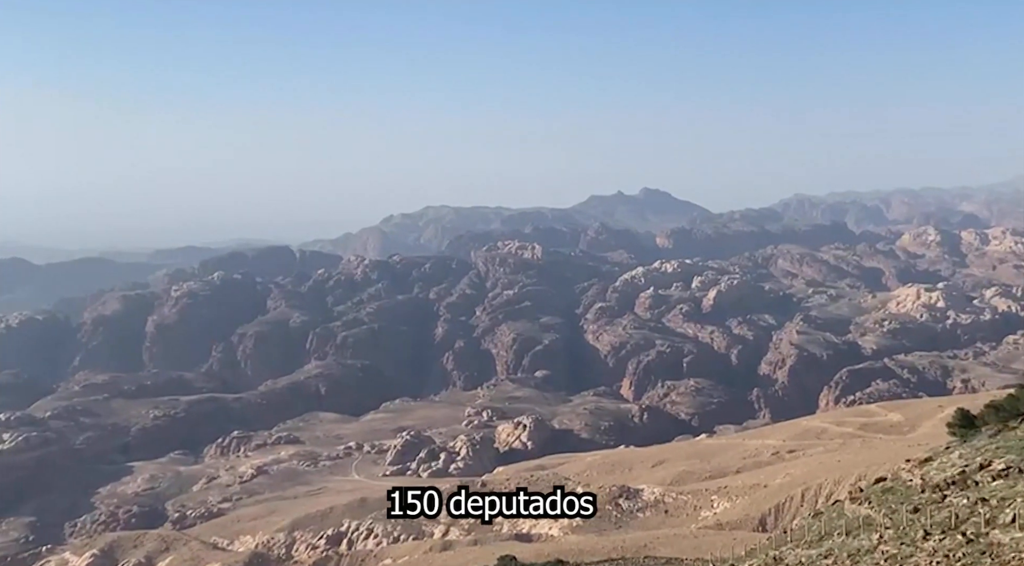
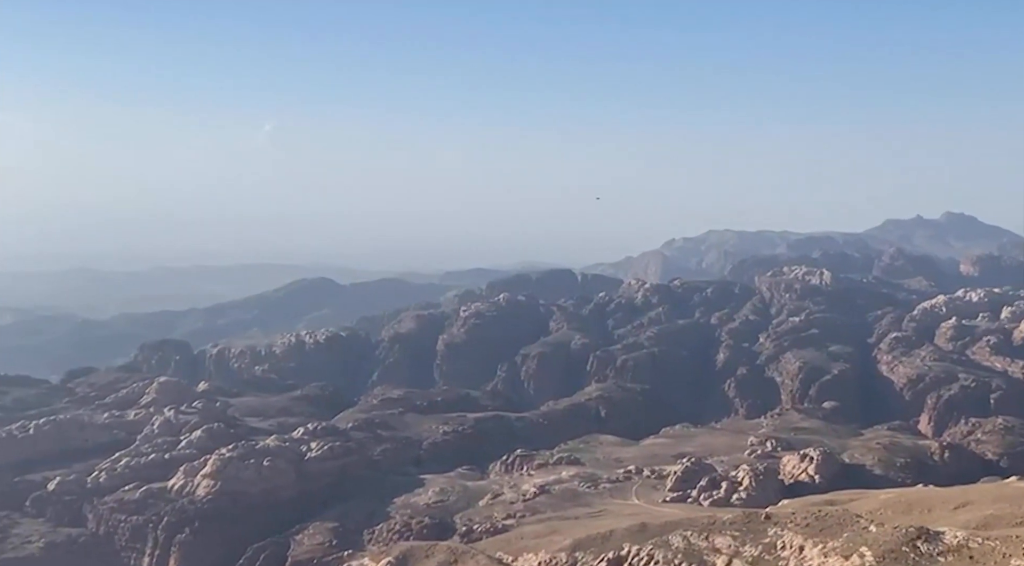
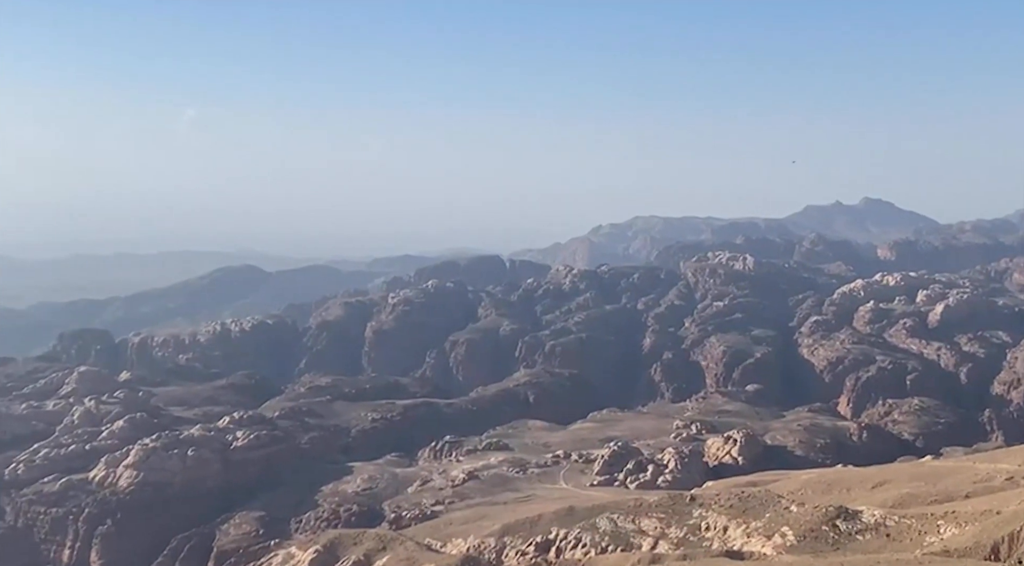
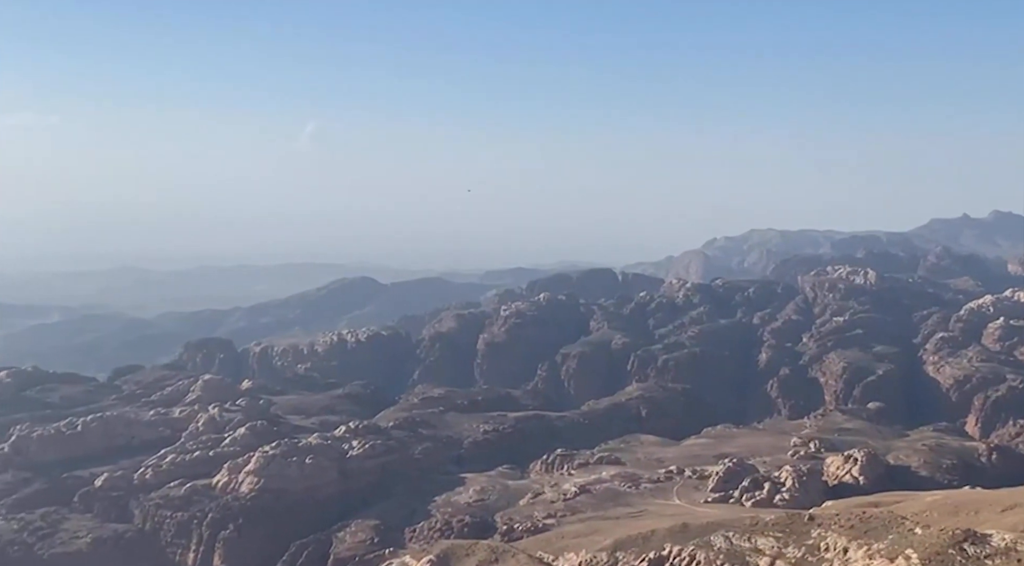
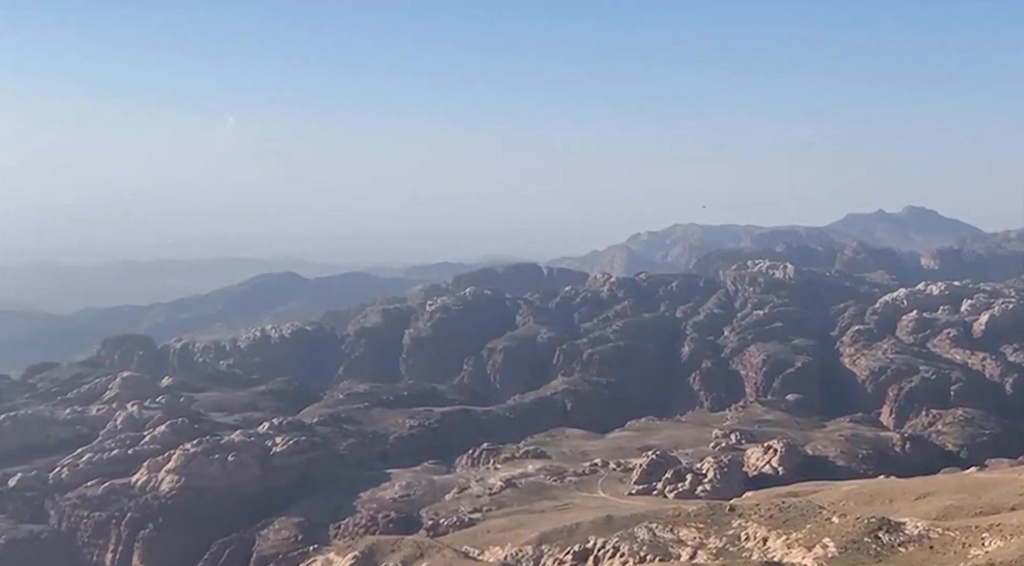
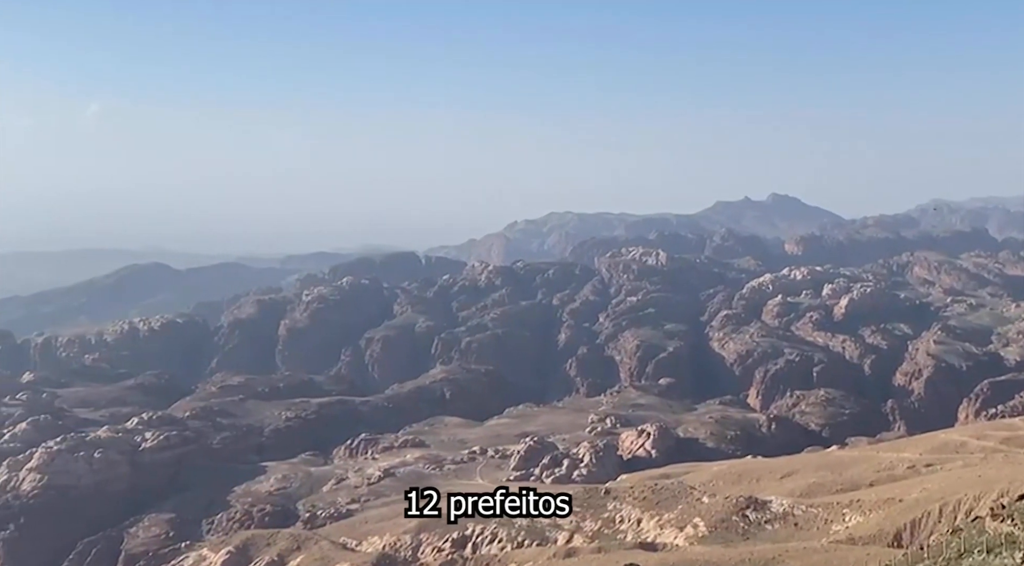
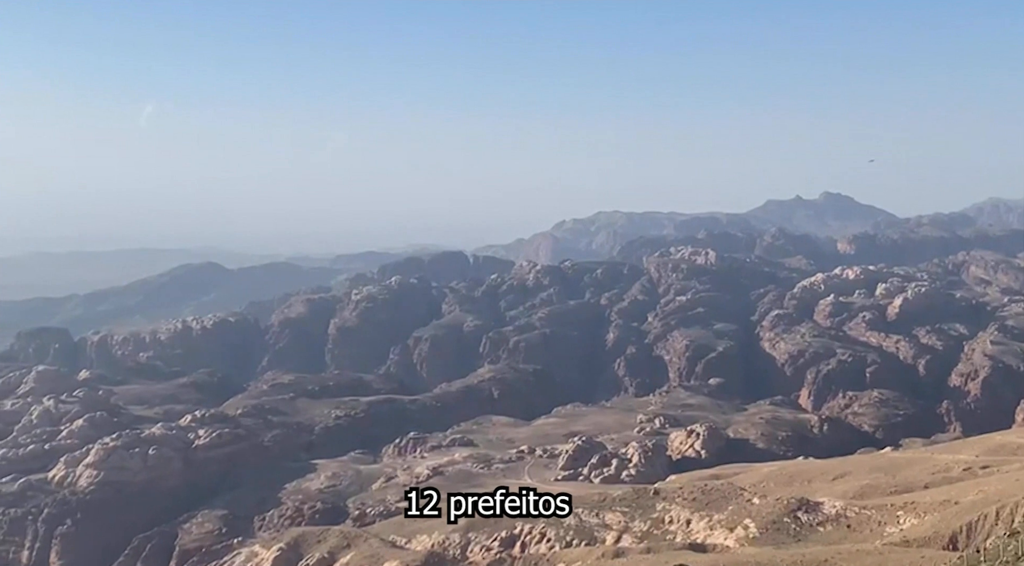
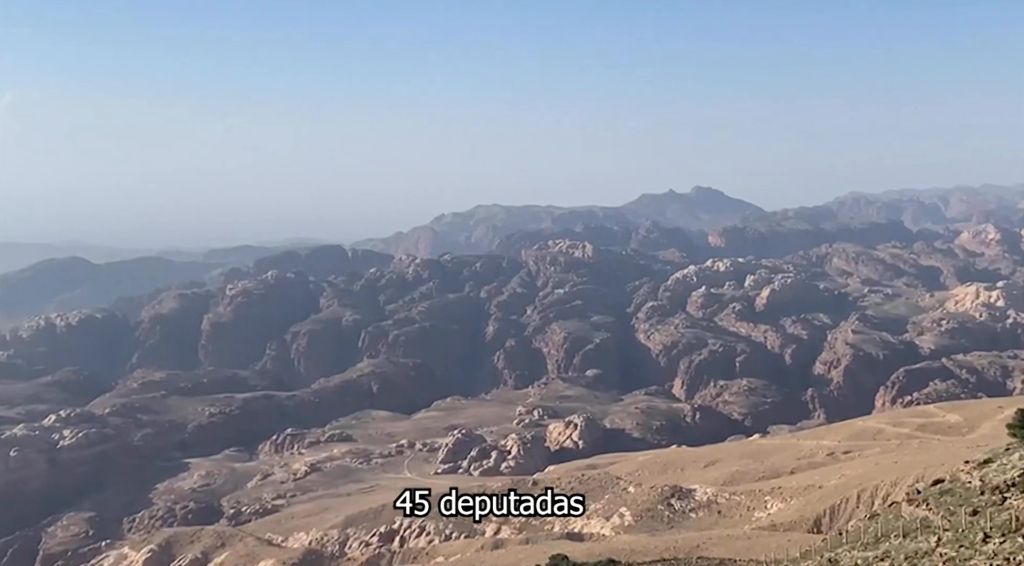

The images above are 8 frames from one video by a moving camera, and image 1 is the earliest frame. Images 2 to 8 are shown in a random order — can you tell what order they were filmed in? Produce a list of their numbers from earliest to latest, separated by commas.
8, 6, 7, 3, 5, 2, 4
